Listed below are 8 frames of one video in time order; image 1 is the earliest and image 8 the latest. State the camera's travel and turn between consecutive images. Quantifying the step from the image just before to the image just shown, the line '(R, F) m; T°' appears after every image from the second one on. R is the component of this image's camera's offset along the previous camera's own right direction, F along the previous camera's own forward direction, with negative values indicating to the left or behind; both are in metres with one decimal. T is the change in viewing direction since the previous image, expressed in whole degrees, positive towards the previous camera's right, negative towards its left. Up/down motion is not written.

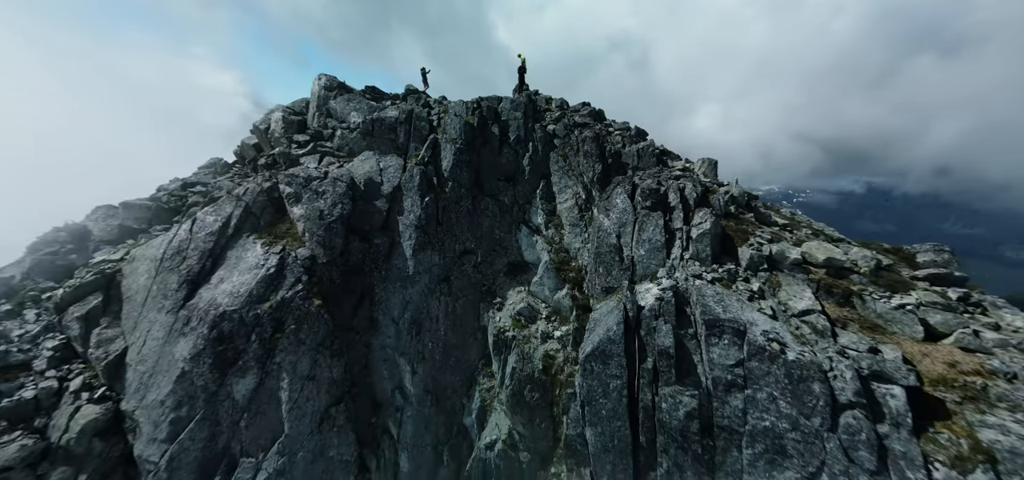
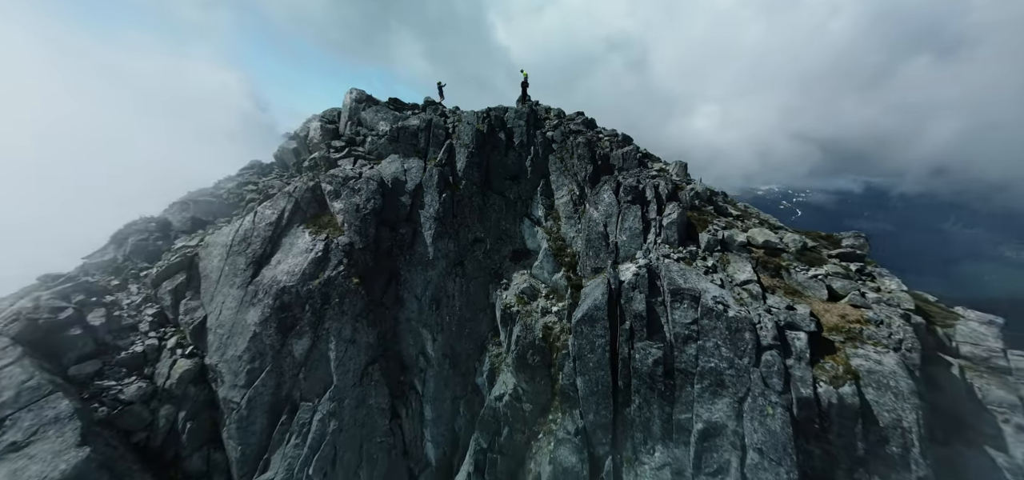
(-0.3, -5.6) m; 0°
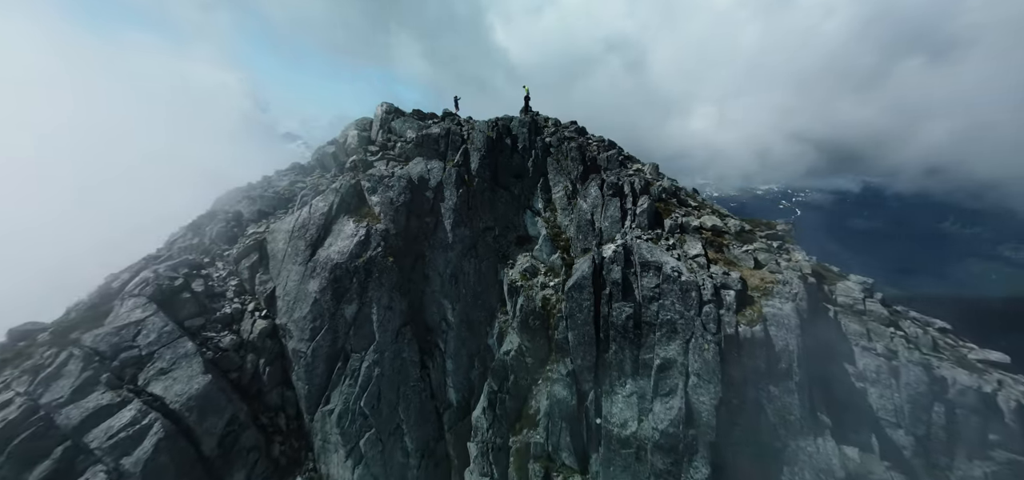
(-0.4, -7.7) m; 0°
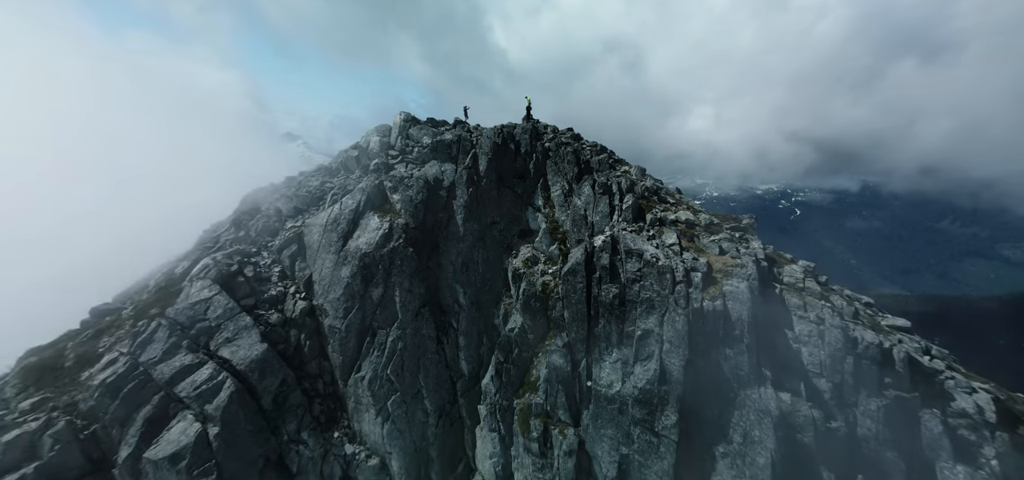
(-0.4, -6.0) m; 0°
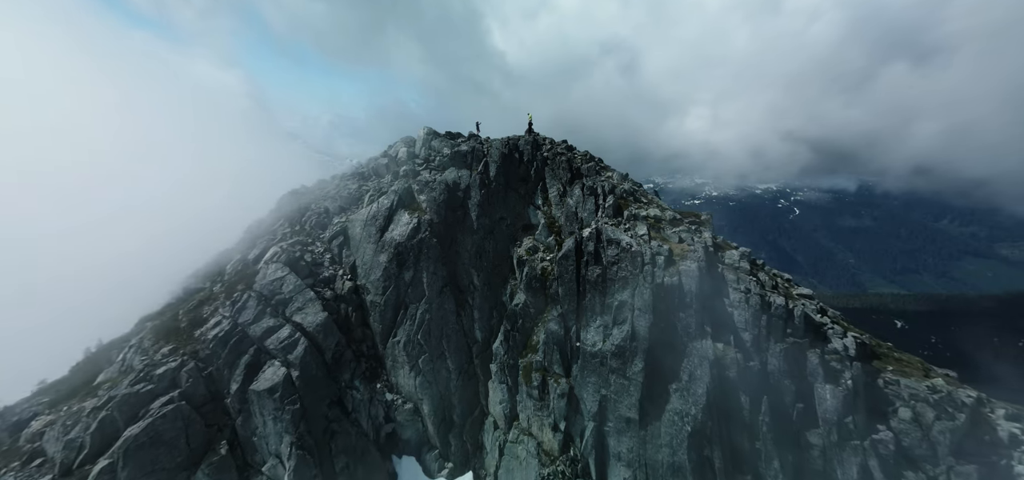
(-0.7, -10.5) m; 0°
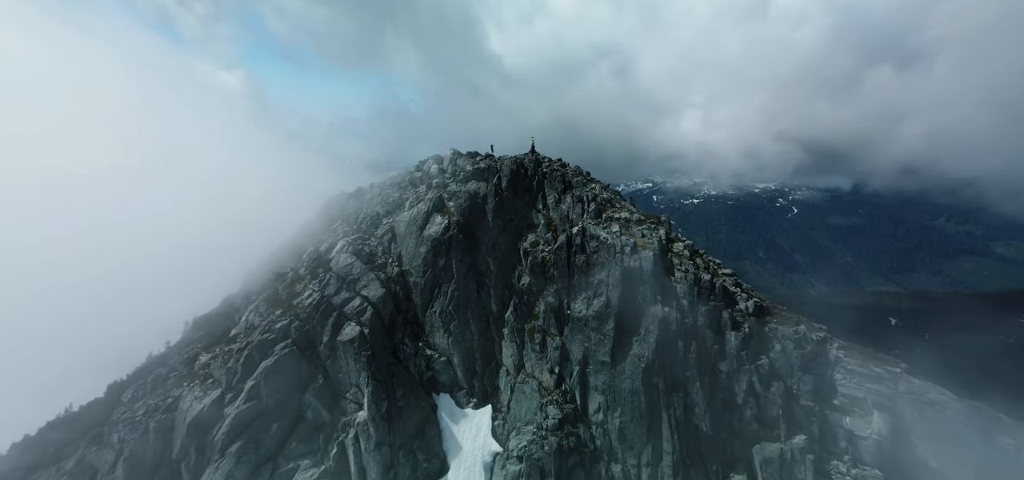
(-1.4, -17.3) m; 0°
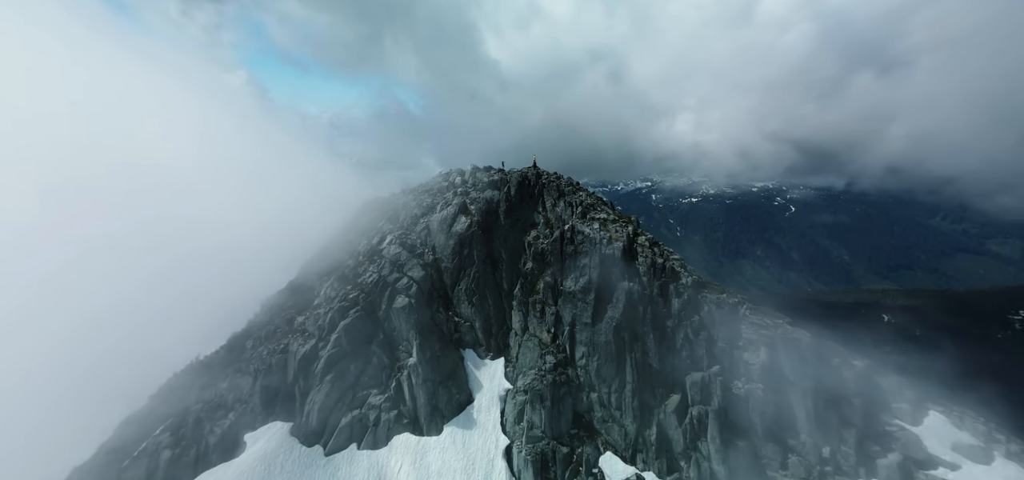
(-1.7, -22.2) m; 0°
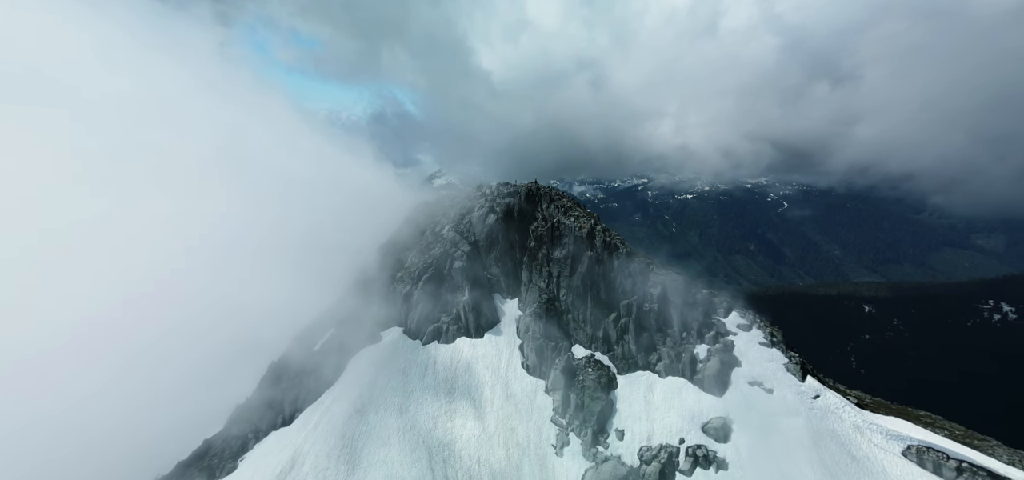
(-4.4, -56.9) m; 0°
